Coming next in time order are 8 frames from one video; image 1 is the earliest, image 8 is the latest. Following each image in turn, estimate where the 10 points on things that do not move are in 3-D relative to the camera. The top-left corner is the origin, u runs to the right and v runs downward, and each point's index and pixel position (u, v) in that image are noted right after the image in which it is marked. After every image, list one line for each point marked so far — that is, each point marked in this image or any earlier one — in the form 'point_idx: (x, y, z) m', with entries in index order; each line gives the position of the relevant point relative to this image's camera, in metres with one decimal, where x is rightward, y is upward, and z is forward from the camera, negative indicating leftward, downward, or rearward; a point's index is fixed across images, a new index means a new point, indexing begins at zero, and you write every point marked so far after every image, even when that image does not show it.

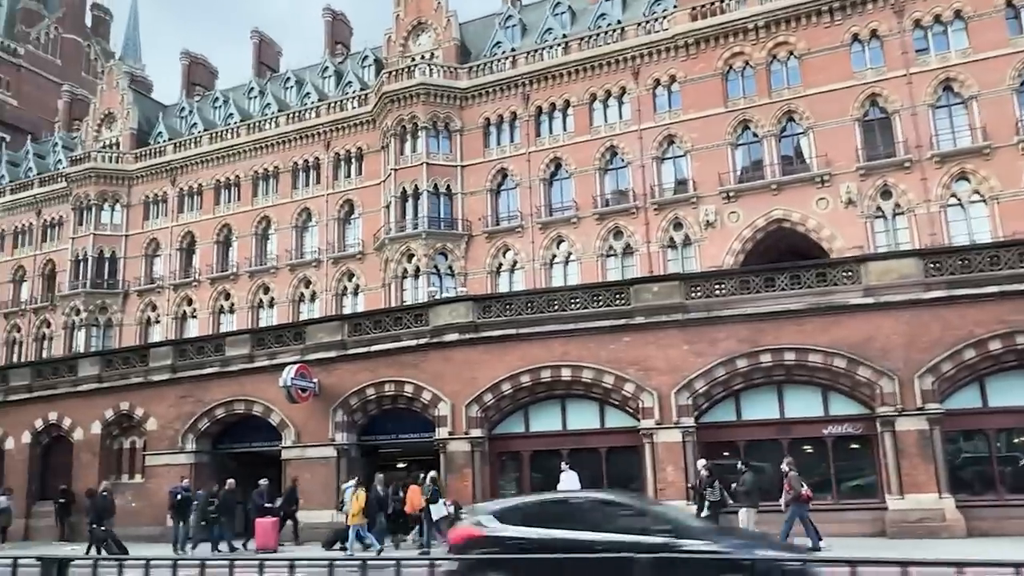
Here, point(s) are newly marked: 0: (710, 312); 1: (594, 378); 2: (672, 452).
0: (+4.9, -0.6, +19.2) m
1: (+2.1, -2.3, +19.8) m
2: (+3.9, -4.0, +19.0) m
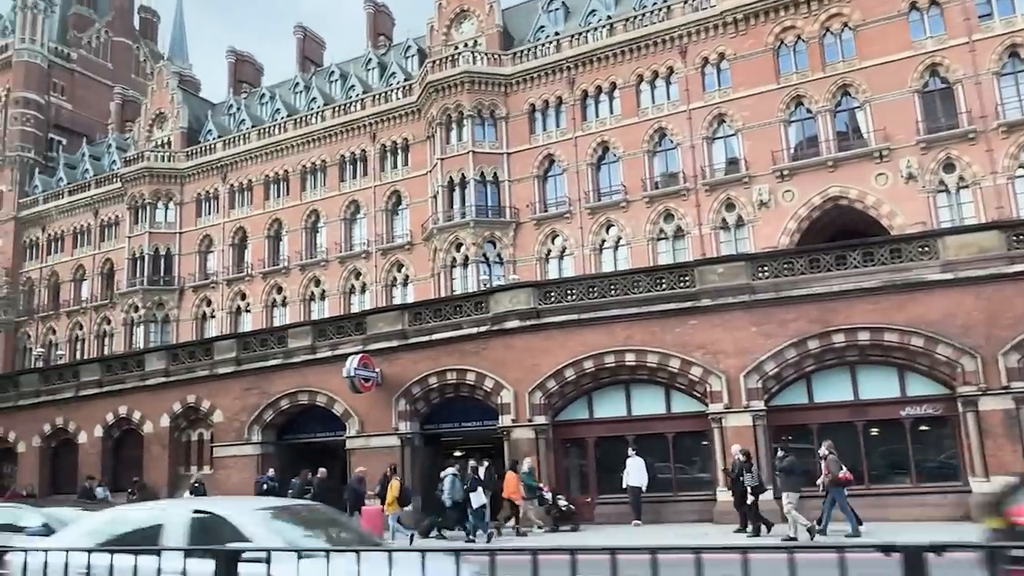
0: (+6.4, -0.1, +18.7) m
1: (+3.7, -1.9, +19.5) m
2: (+5.5, -3.5, +18.6) m
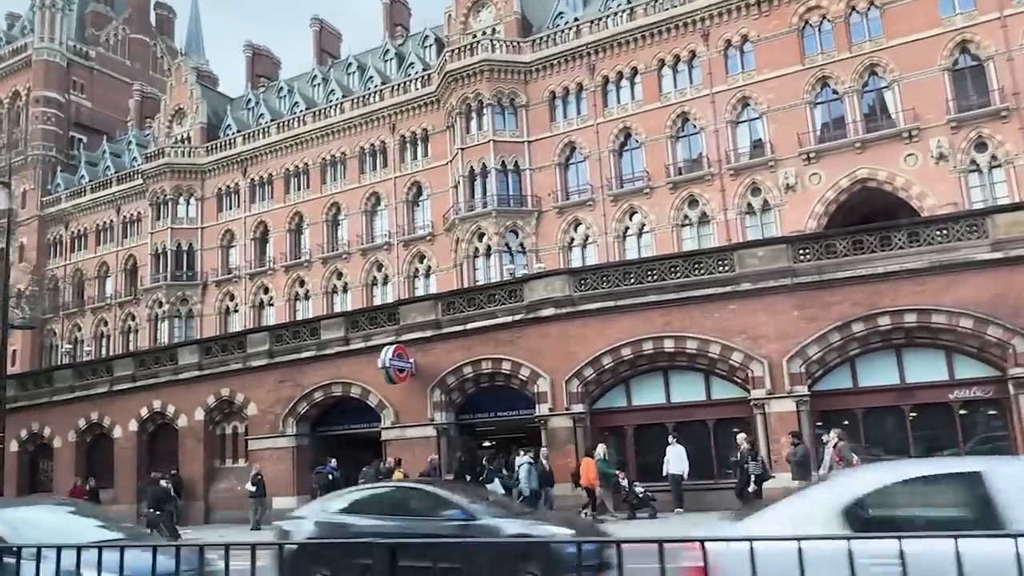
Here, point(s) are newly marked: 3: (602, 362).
0: (+7.3, +0.3, +18.3) m
1: (+4.6, -1.5, +19.2) m
2: (+6.4, -3.1, +18.3) m
3: (+2.3, -1.9, +20.0) m
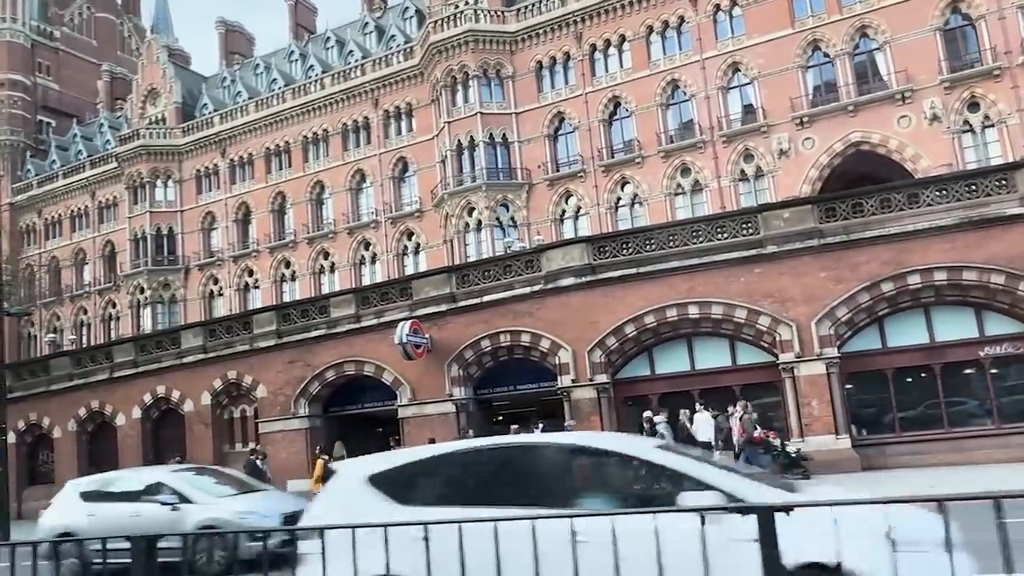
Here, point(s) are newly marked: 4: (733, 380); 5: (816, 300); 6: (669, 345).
0: (+7.8, +1.2, +18.0) m
1: (+5.1, -0.6, +18.8) m
2: (+7.0, -2.2, +18.1) m
3: (+2.8, -1.1, +19.6) m
4: (+5.5, -2.3, +19.4) m
5: (+7.1, -0.3, +18.2) m
6: (+4.0, -1.5, +19.9) m
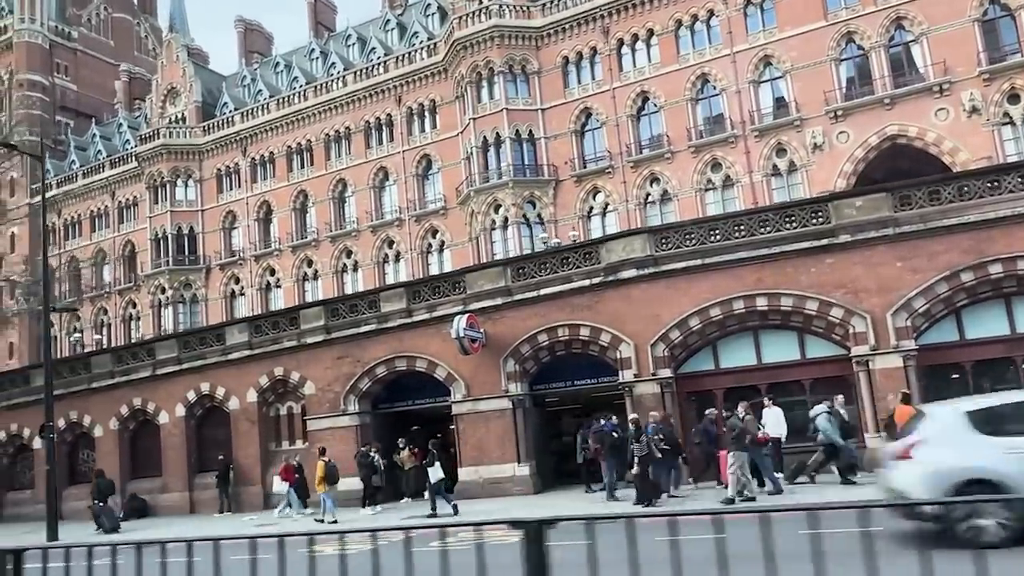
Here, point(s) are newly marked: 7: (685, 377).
0: (+9.2, +1.4, +17.4) m
1: (+6.6, -0.4, +18.3) m
2: (+8.5, -2.0, +17.5) m
3: (+4.3, -0.9, +19.0) m
4: (+7.0, -2.1, +18.8) m
5: (+8.6, -0.1, +17.6) m
6: (+5.5, -1.2, +19.3) m
7: (+4.3, -2.2, +19.6) m
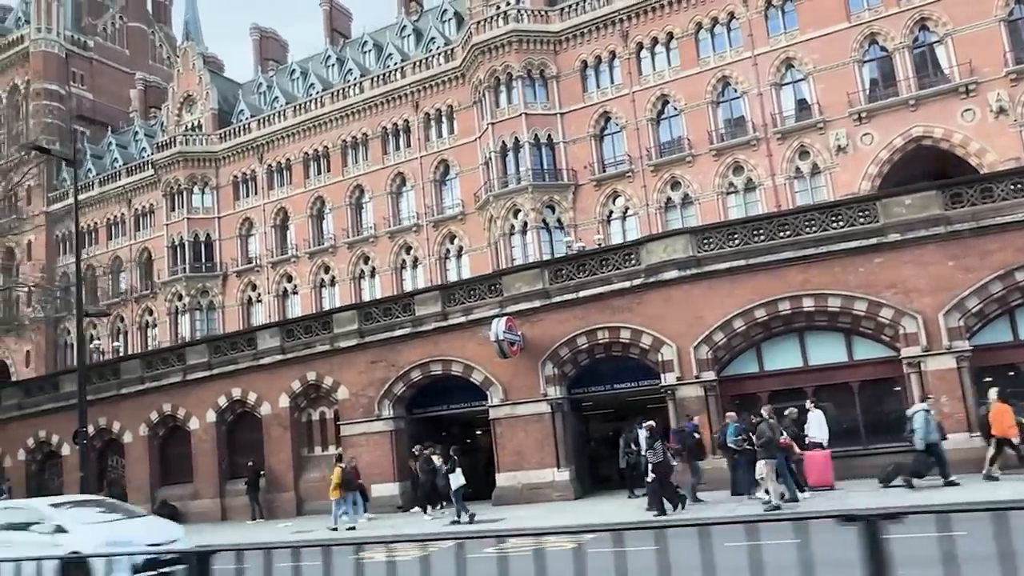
0: (+10.2, +1.4, +17.1) m
1: (+7.6, -0.4, +17.9) m
2: (+9.5, -2.0, +17.1) m
3: (+5.3, -0.9, +18.7) m
4: (+8.0, -2.1, +18.4) m
5: (+9.5, 0.0, +17.2) m
6: (+6.5, -1.3, +19.0) m
7: (+5.3, -2.3, +19.2) m
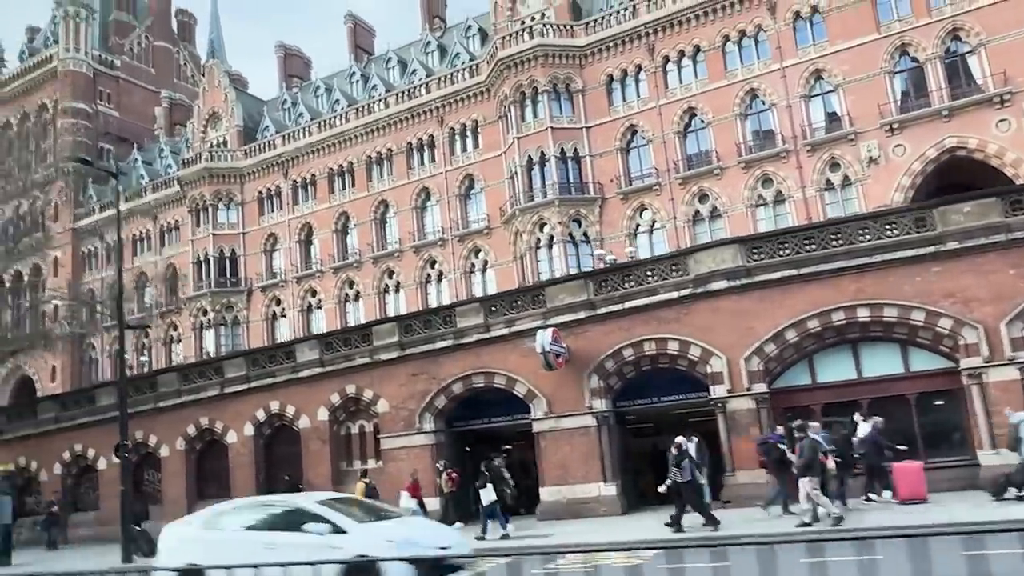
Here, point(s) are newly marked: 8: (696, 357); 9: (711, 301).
0: (+11.3, +1.3, +16.6) m
1: (+8.7, -0.6, +17.5) m
2: (+10.5, -2.2, +16.6) m
3: (+6.4, -1.1, +18.3) m
4: (+9.1, -2.3, +17.9) m
5: (+10.6, -0.2, +16.8) m
6: (+7.6, -1.5, +18.6) m
7: (+6.4, -2.5, +18.8) m
8: (+4.5, -1.7, +19.0) m
9: (+4.8, -0.3, +19.0) m
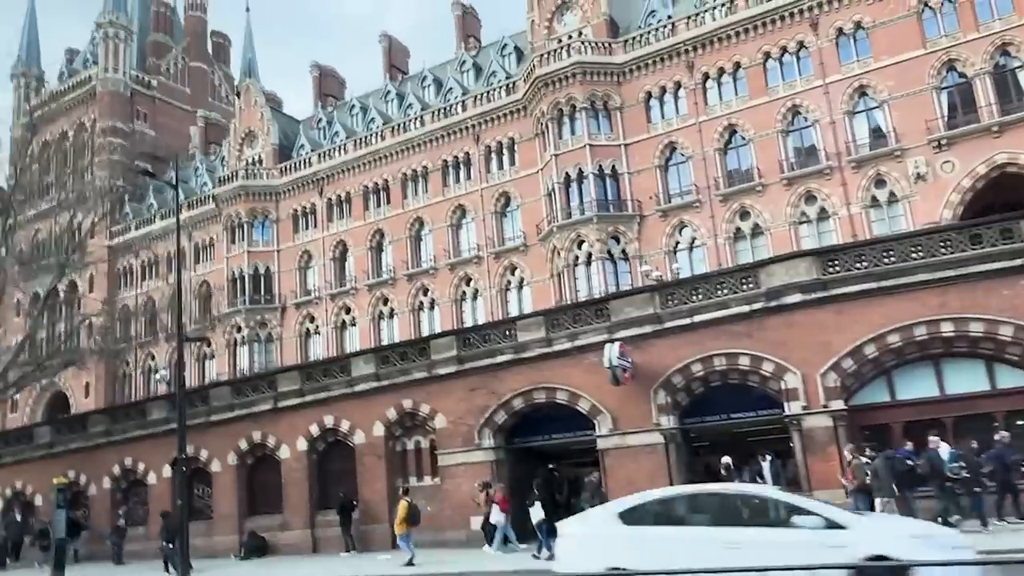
0: (+12.8, +1.0, +16.0) m
1: (+10.2, -0.9, +16.8) m
2: (+12.1, -2.5, +15.9) m
3: (+8.0, -1.5, +17.7) m
4: (+10.6, -2.6, +17.2) m
5: (+12.1, -0.5, +16.1) m
6: (+9.2, -1.8, +17.9) m
7: (+8.0, -2.8, +18.2) m
8: (+6.1, -2.0, +18.5) m
9: (+6.4, -0.6, +18.5) m
